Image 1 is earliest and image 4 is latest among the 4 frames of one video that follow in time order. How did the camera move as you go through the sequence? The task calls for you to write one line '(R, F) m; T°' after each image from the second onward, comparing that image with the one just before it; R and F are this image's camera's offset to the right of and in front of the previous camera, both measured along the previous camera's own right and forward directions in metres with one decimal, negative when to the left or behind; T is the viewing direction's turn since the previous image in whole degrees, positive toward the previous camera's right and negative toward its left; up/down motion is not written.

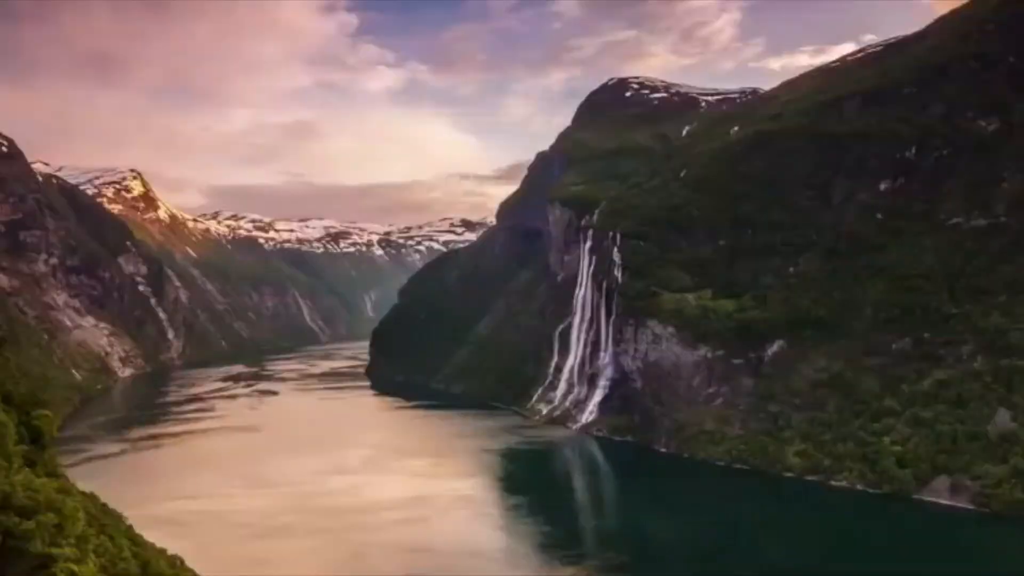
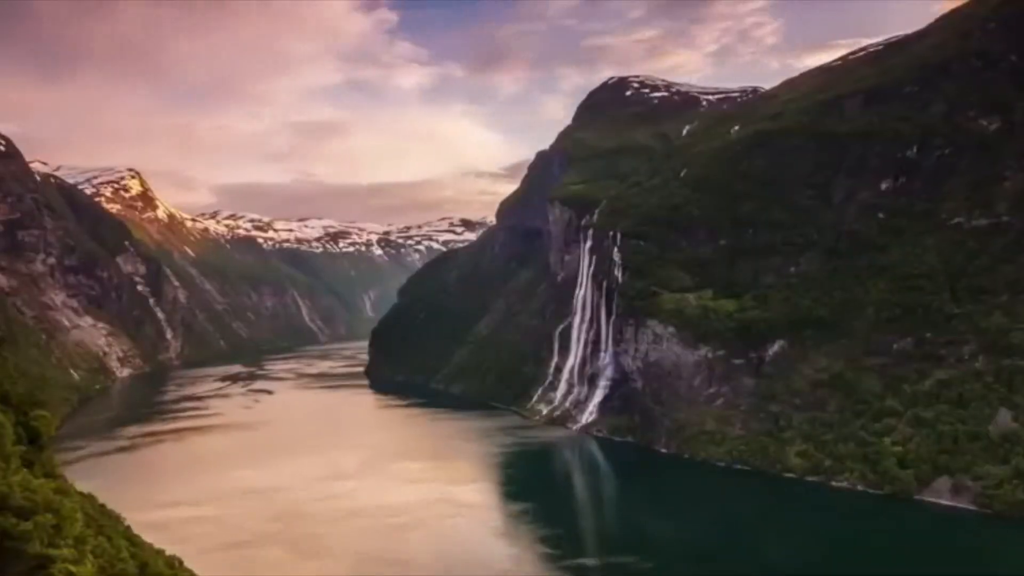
(0.0, +0.4) m; 0°
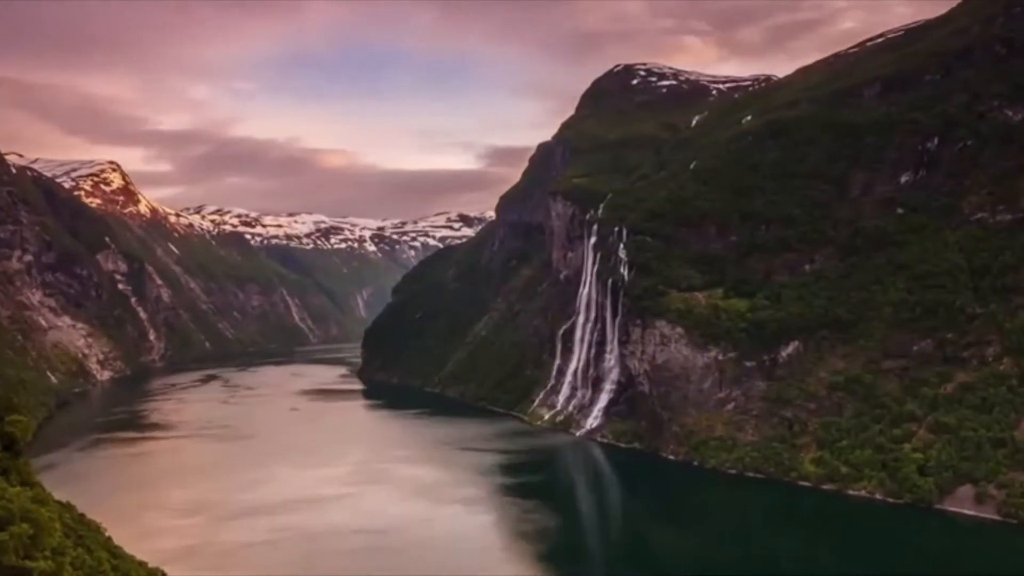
(0.0, +5.1) m; 0°
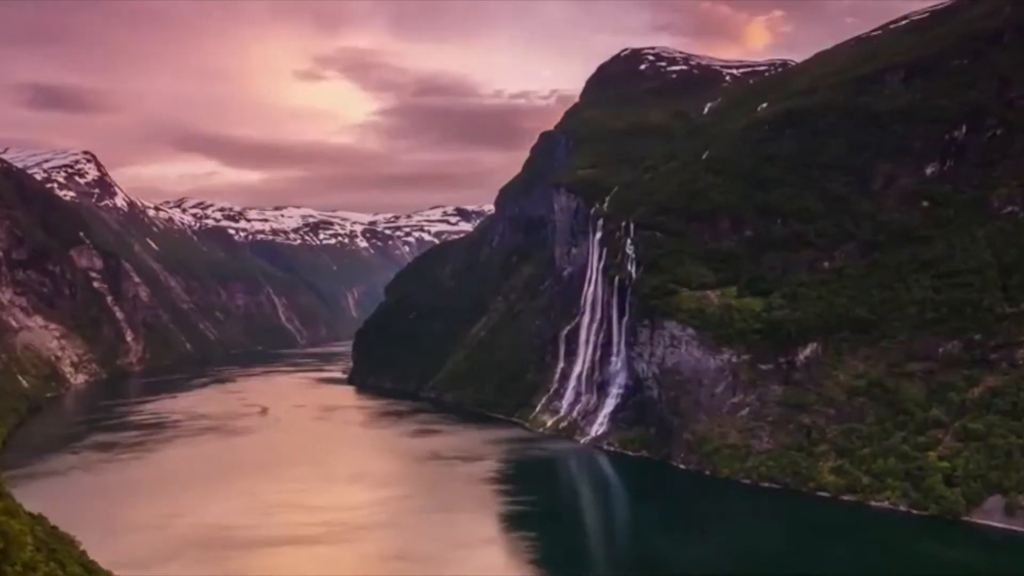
(0.0, +5.9) m; 0°
